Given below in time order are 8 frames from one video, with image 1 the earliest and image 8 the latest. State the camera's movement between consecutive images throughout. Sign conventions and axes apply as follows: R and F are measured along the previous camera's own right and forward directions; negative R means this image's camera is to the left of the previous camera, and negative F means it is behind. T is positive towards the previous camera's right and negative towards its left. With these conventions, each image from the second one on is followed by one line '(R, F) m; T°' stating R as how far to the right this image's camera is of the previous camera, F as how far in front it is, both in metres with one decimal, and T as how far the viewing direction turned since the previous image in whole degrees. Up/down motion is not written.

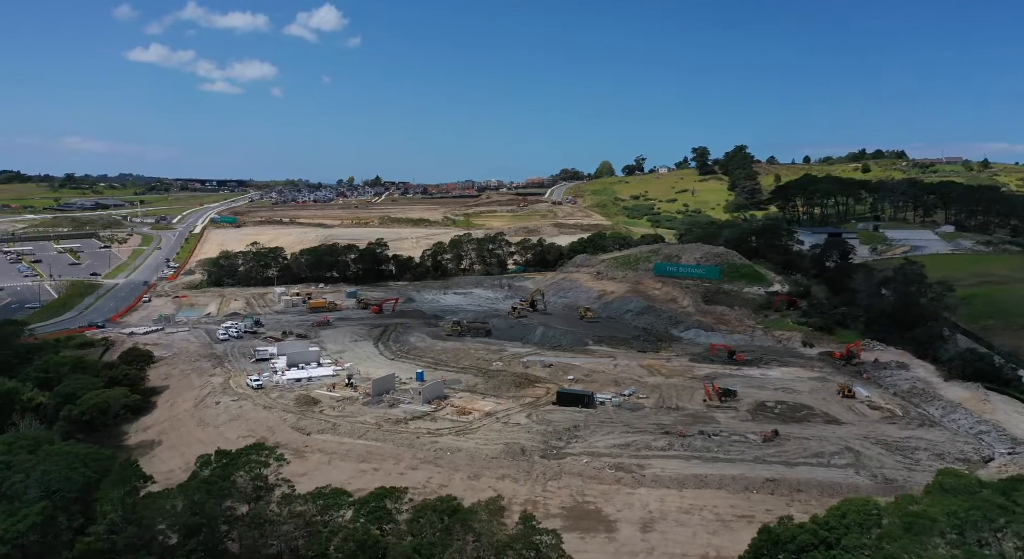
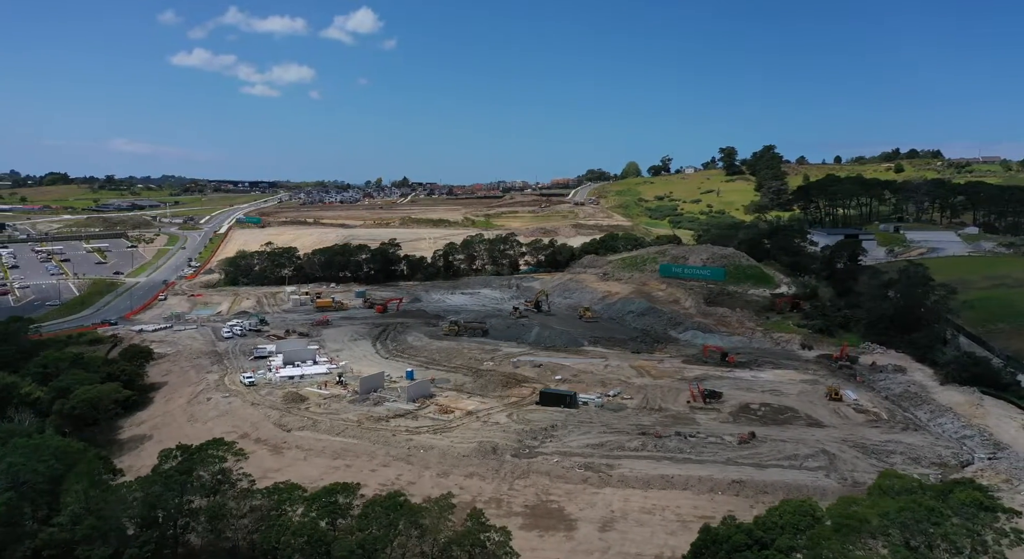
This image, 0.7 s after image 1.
(+1.8, -0.1) m; -2°
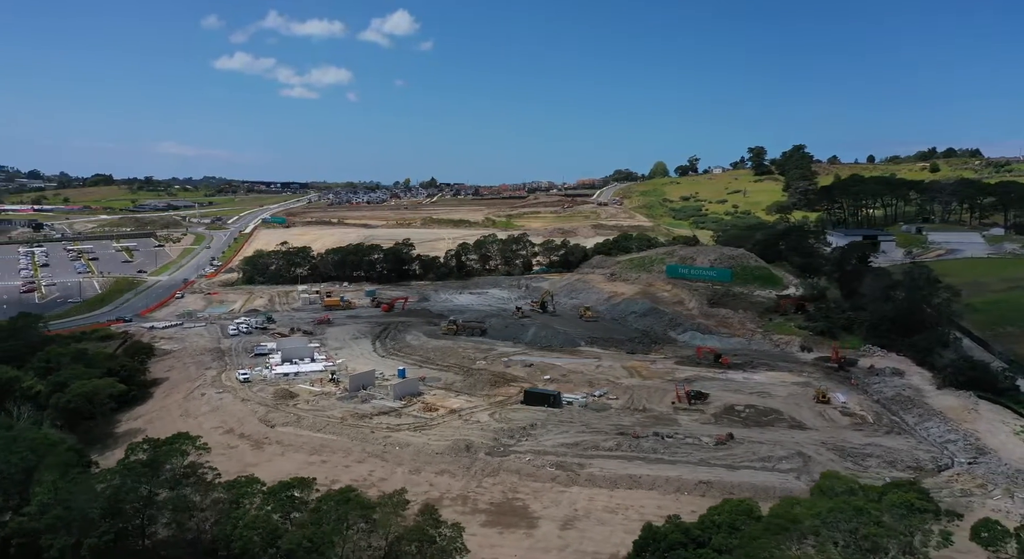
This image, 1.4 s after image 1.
(+1.8, -0.2) m; -2°
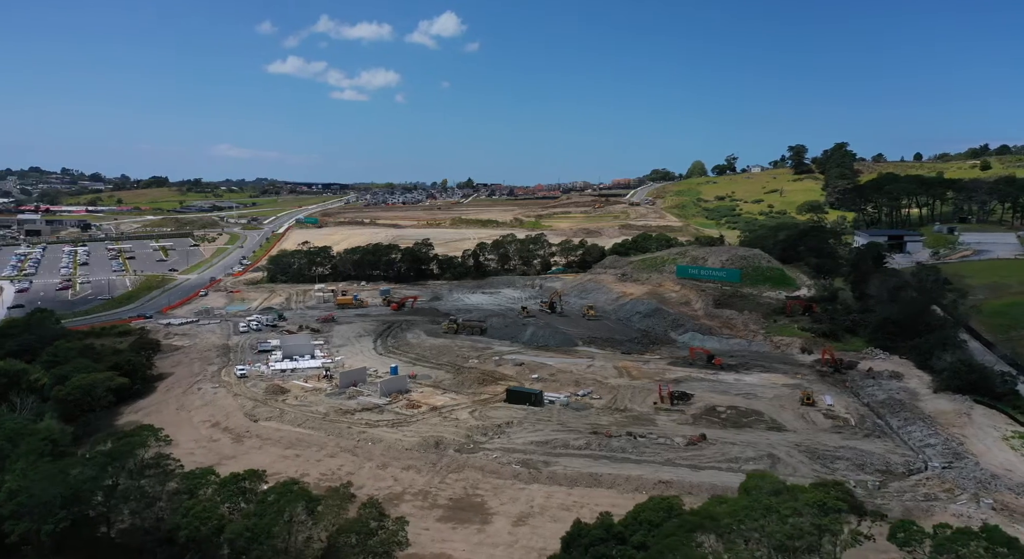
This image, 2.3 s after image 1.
(+2.3, -0.2) m; -3°
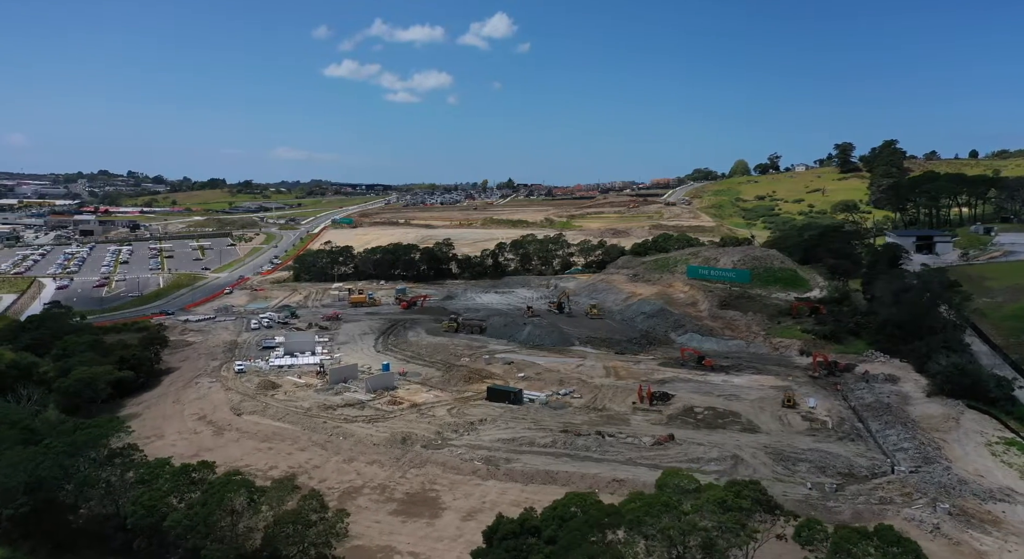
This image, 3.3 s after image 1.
(+2.6, -0.3) m; -3°
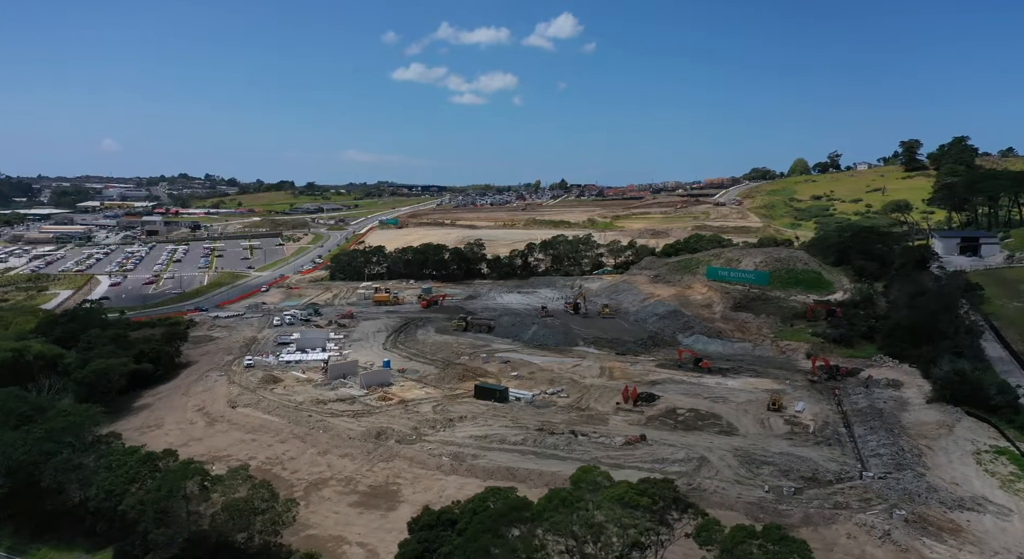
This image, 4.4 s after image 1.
(+2.9, -0.3) m; -4°
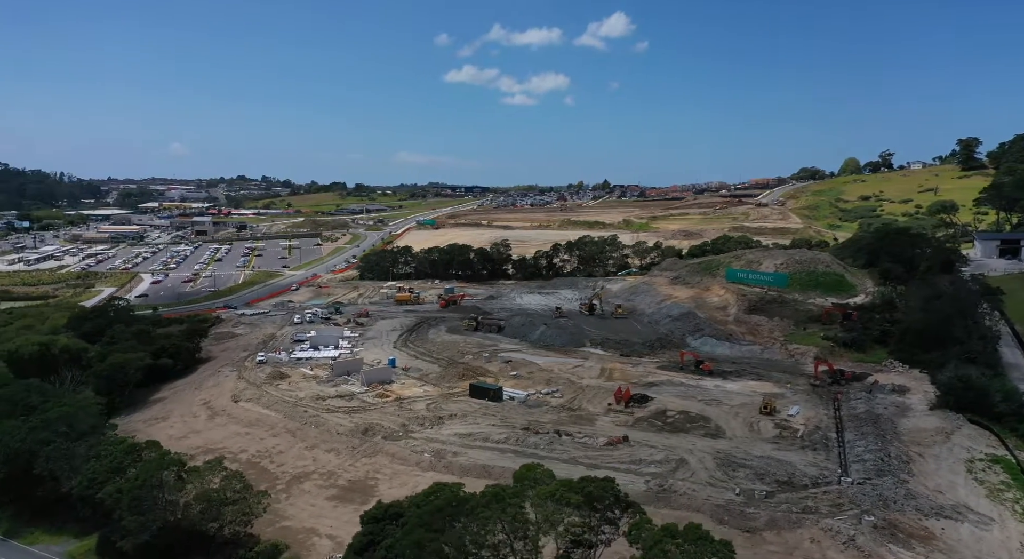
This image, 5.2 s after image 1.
(+2.1, -0.3) m; -3°
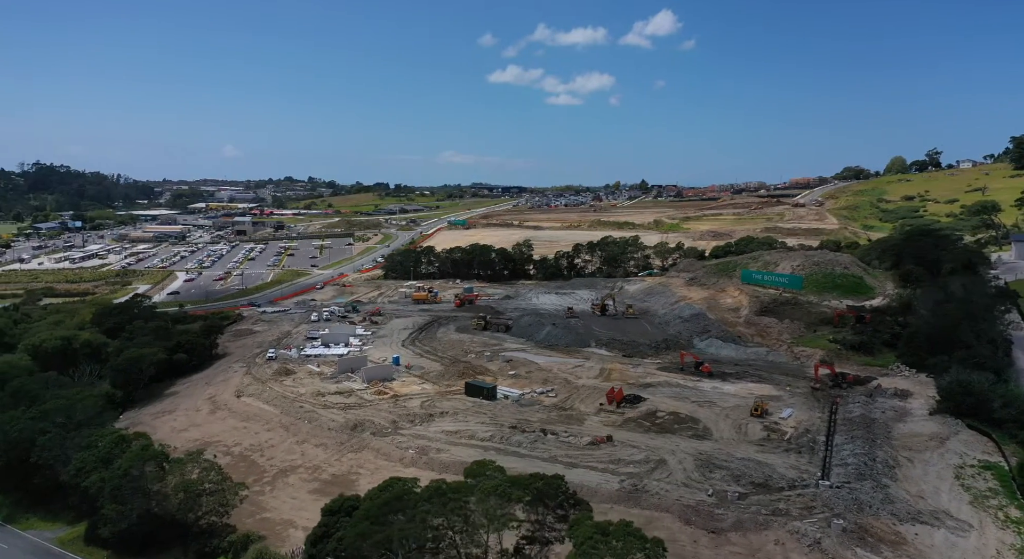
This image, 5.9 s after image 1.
(+1.9, -0.3) m; -3°
